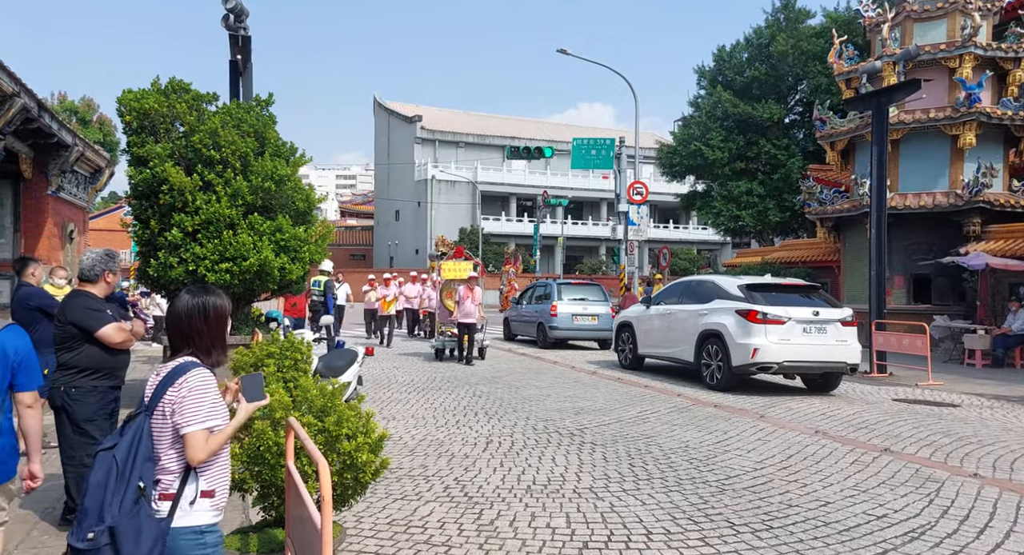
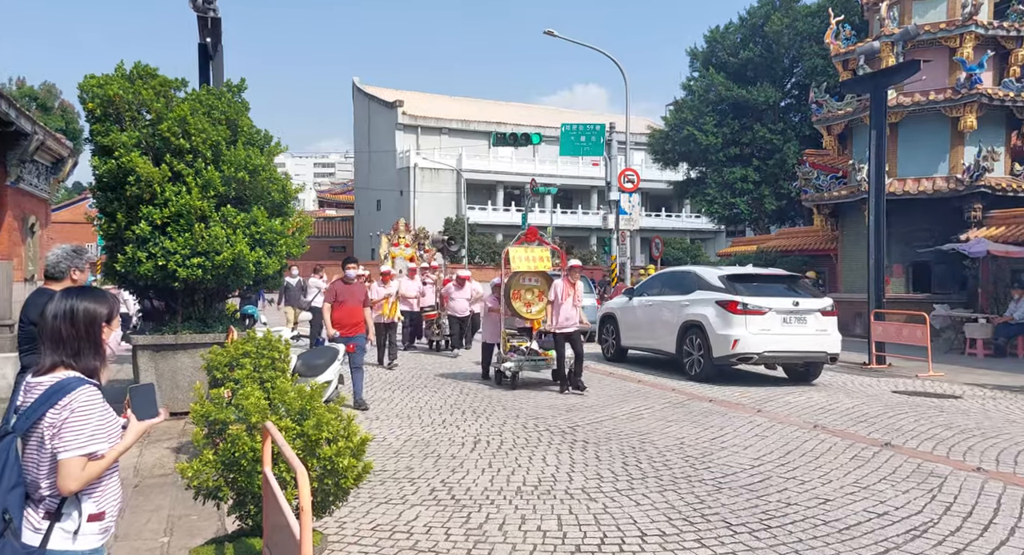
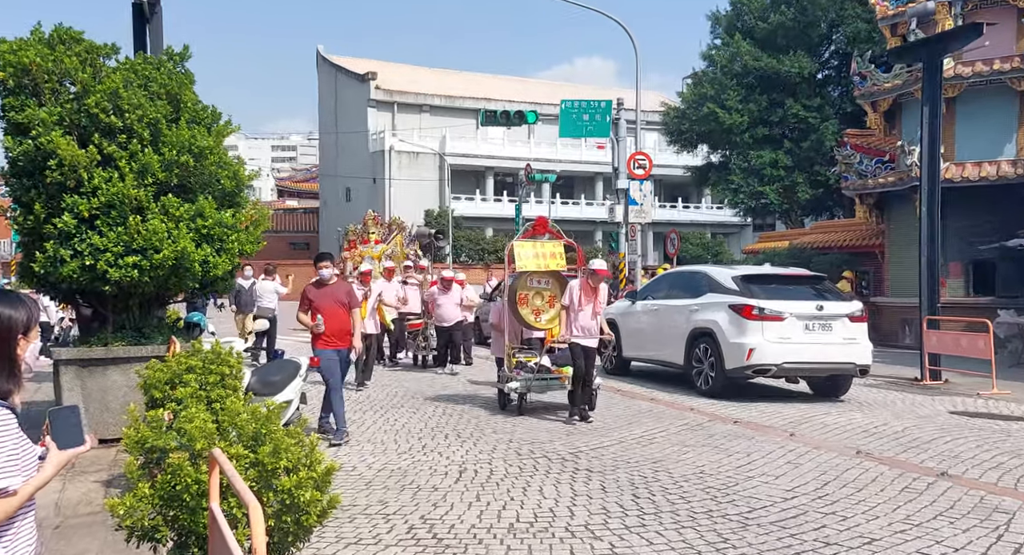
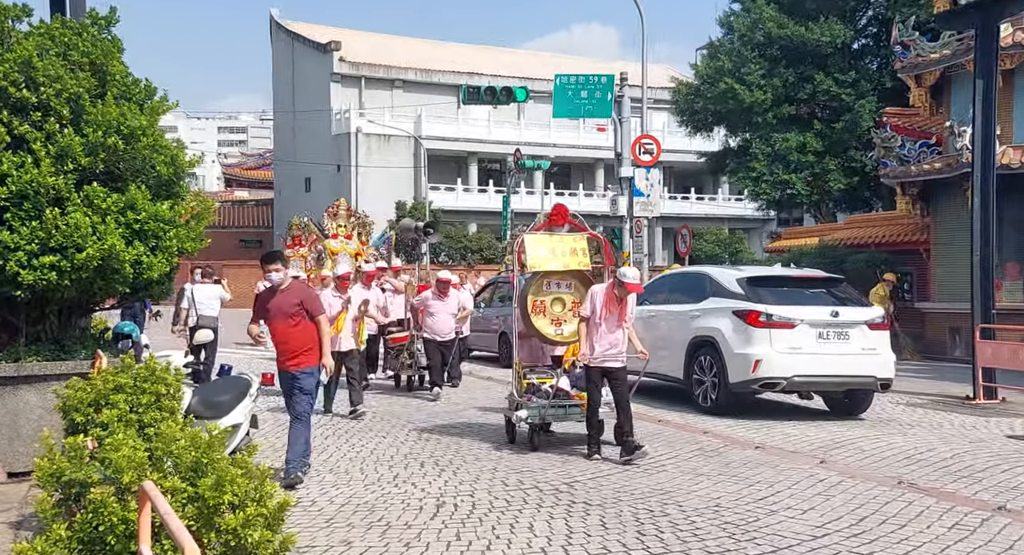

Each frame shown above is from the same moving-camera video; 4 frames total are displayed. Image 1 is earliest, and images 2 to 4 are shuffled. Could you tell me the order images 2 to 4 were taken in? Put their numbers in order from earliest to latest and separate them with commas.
2, 3, 4
